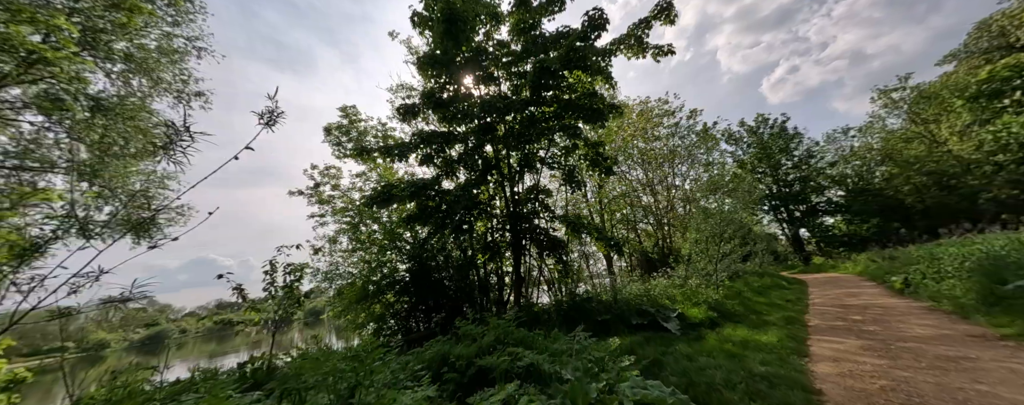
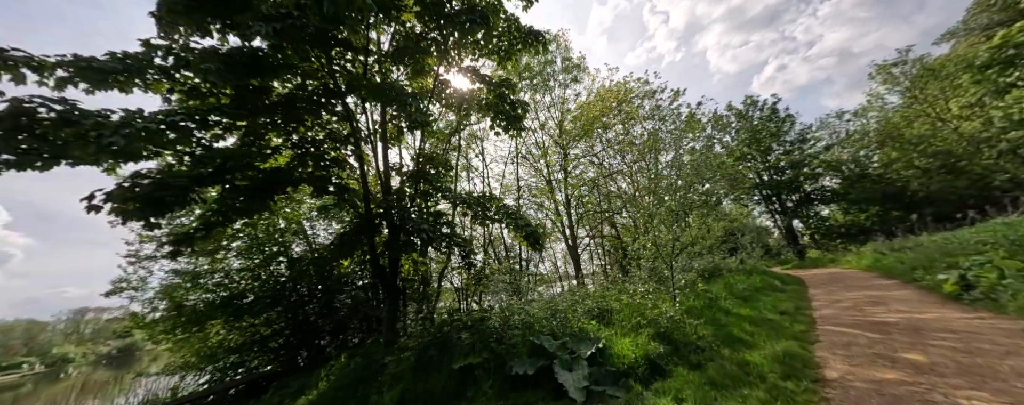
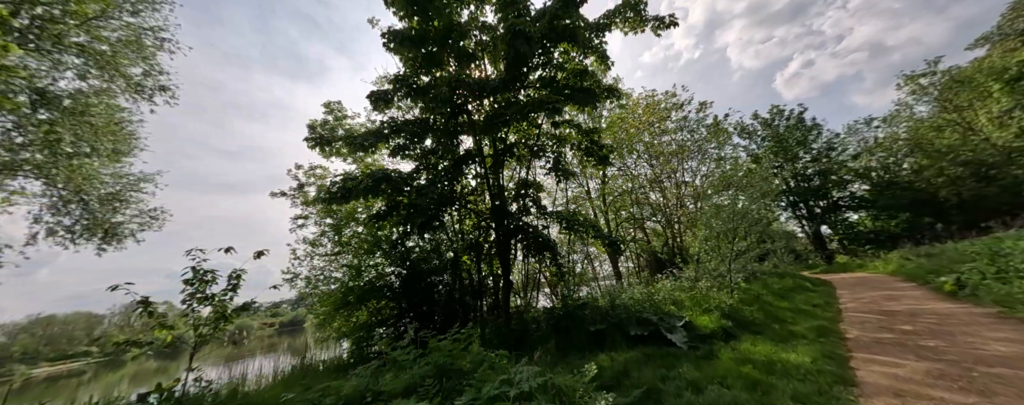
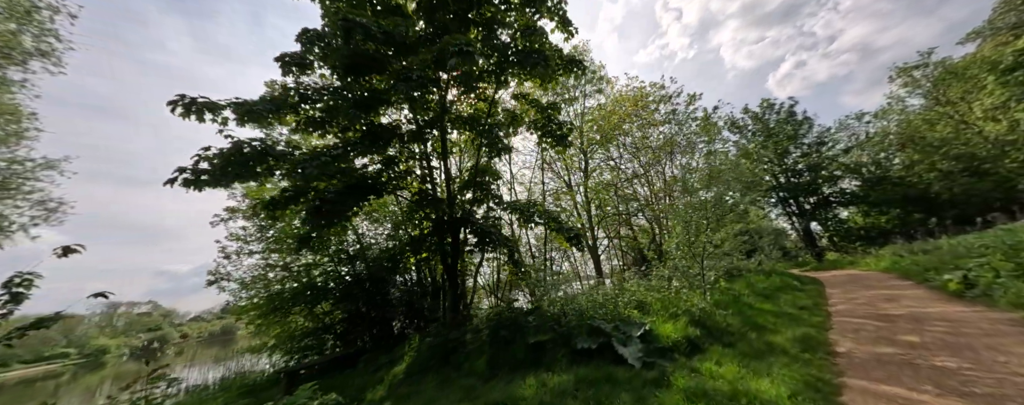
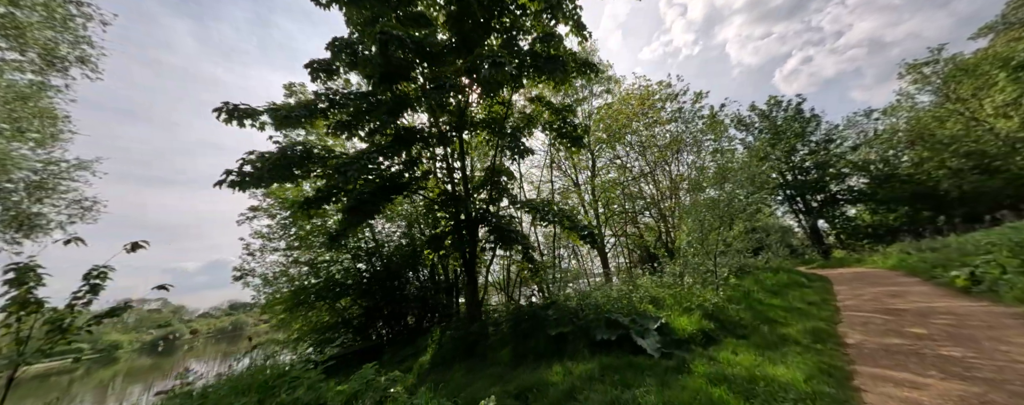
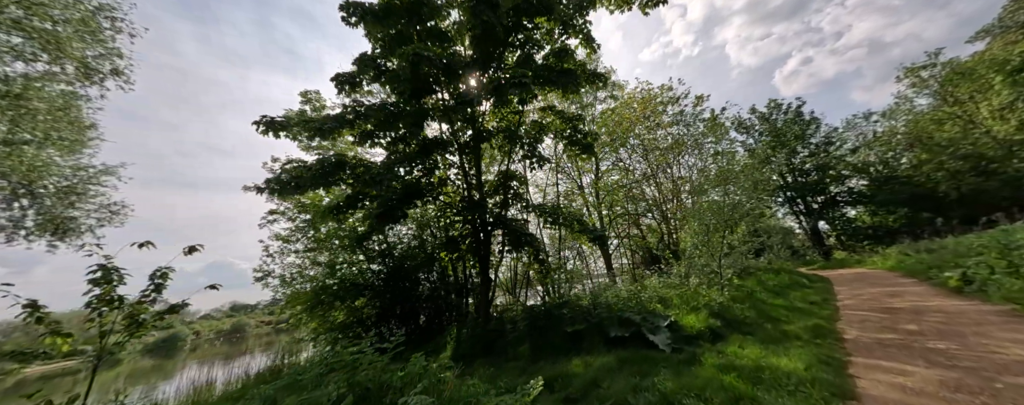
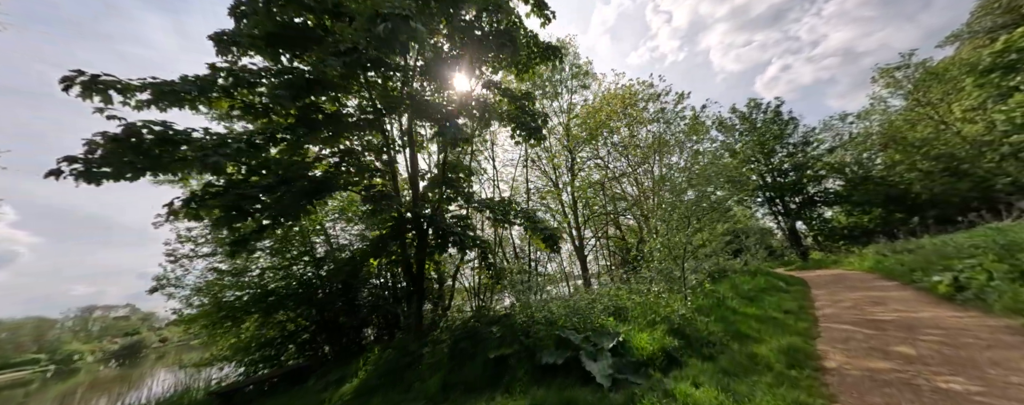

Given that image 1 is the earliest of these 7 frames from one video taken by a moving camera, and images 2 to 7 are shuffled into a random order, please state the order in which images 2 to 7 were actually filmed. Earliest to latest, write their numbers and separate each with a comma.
3, 6, 5, 4, 7, 2
